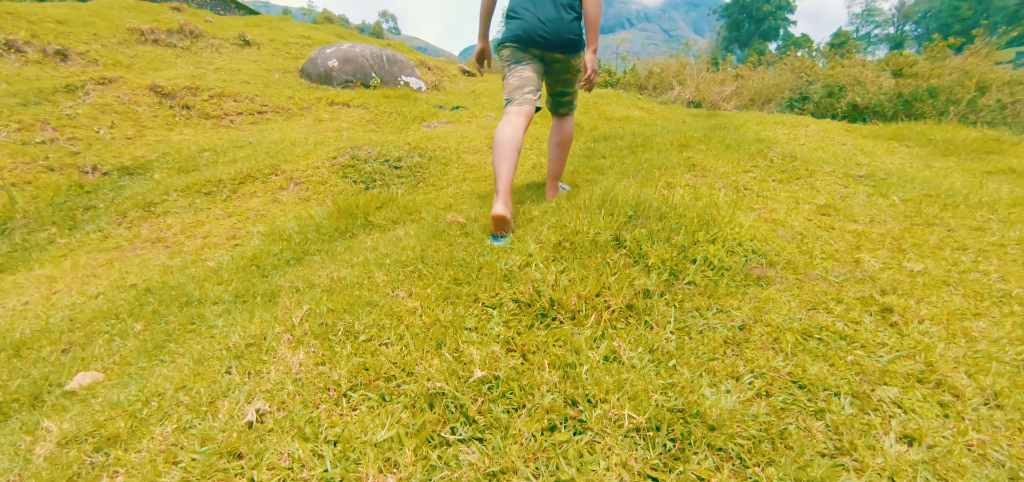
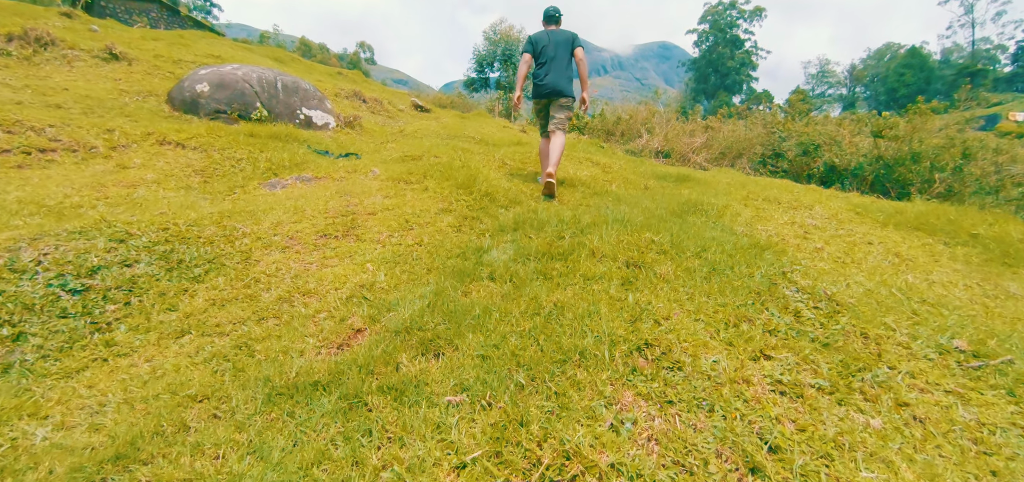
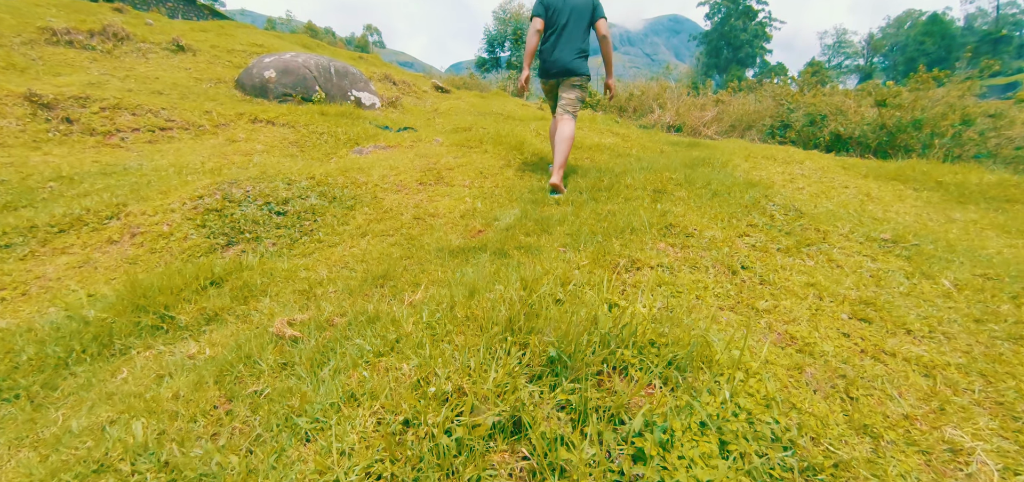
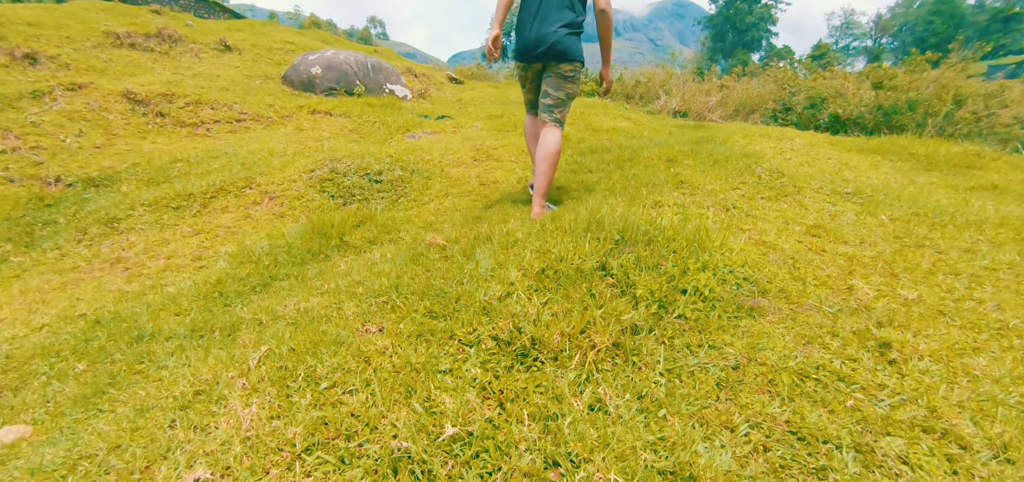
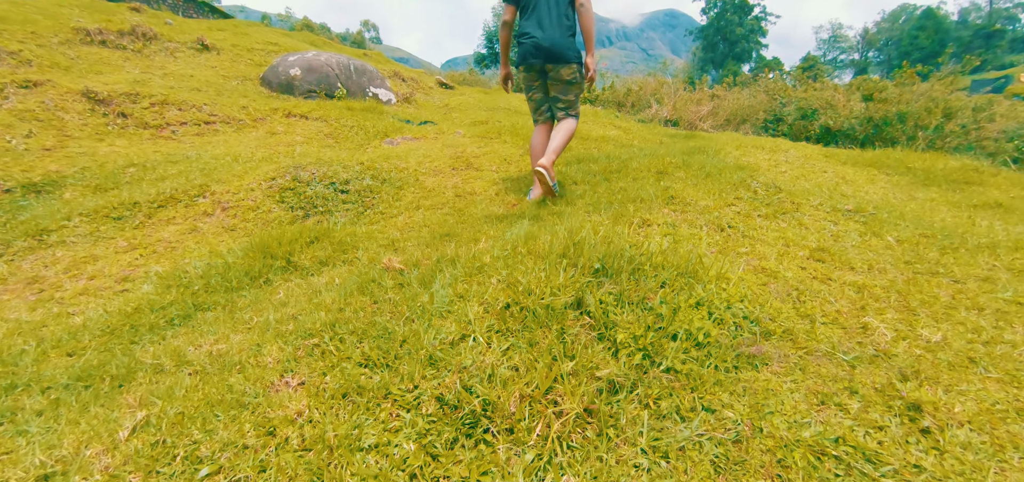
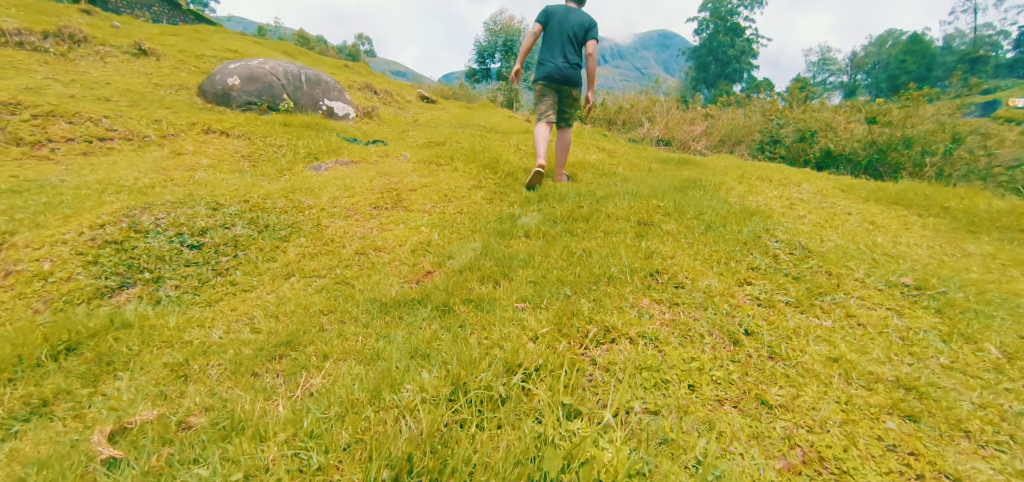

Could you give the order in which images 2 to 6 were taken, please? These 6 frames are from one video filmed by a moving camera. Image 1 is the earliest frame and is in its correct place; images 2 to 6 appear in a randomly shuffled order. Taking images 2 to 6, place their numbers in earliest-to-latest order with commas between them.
4, 5, 3, 6, 2
